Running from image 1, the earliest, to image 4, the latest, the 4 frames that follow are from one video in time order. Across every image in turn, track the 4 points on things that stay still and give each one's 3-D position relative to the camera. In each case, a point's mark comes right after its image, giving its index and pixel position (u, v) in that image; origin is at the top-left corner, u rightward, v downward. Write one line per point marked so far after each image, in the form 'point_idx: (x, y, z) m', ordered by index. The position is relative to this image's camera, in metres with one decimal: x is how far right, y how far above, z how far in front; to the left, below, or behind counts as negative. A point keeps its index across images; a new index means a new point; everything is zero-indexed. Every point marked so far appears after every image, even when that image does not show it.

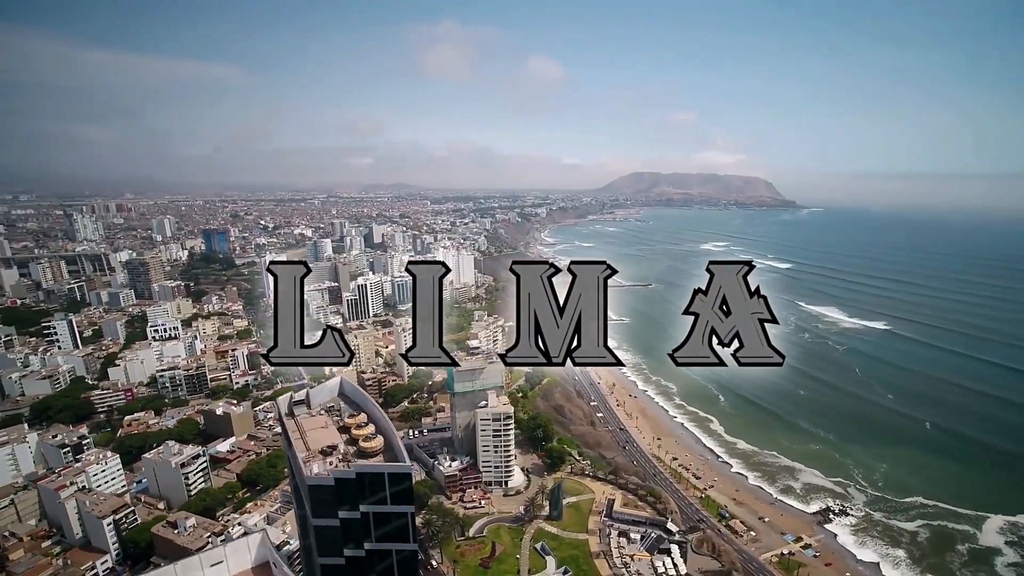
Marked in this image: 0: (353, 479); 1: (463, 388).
0: (-2.4, -2.7, +7.6) m
1: (-1.7, -3.2, +17.4) m
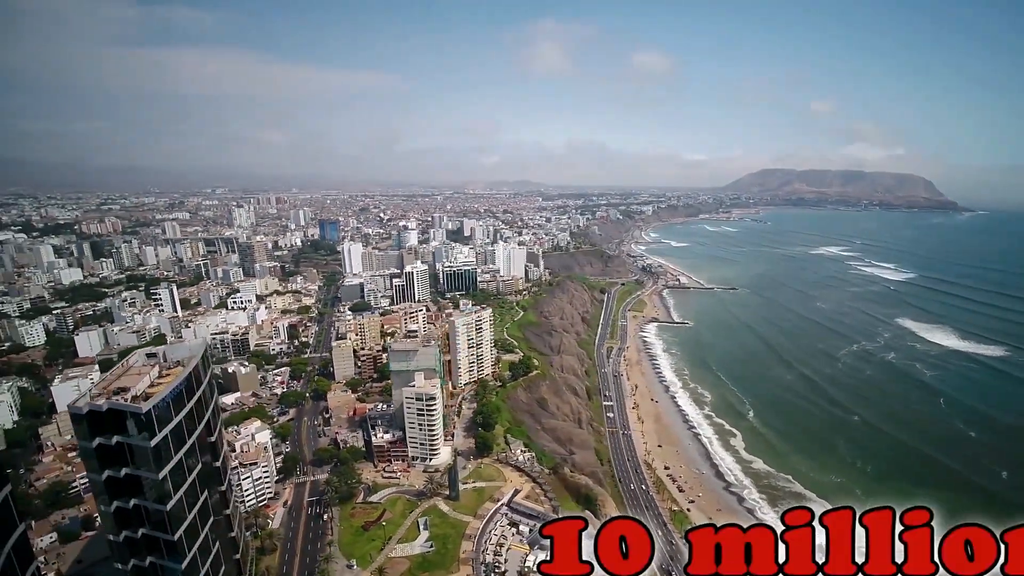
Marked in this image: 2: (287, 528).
0: (-7.2, -2.2, +9.4) m
1: (-4.0, -2.7, +18.7) m
2: (-6.5, -6.9, +15.4) m
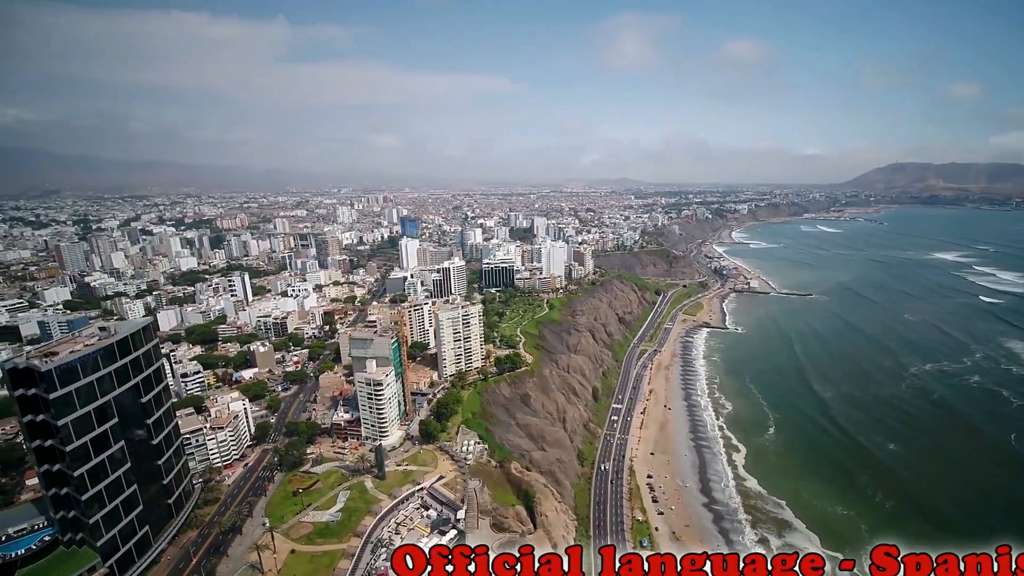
0: (-10.9, -1.8, +11.9) m
1: (-5.8, -2.4, +20.3) m
2: (-9.1, -6.5, +17.6) m
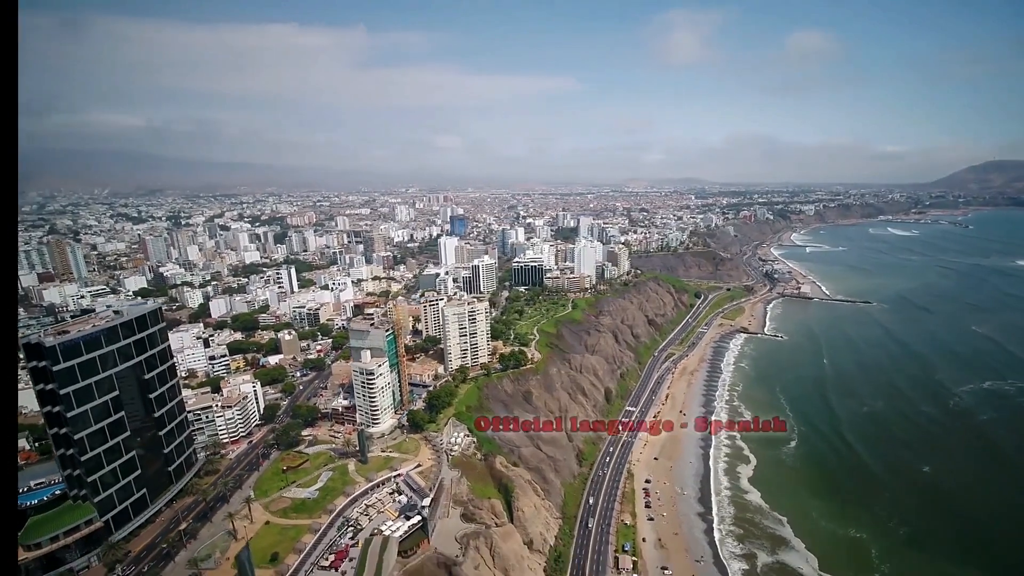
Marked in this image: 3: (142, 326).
0: (-12.3, -1.4, +13.7) m
1: (-6.2, -2.2, +21.4) m
2: (-9.9, -6.2, +19.2) m
3: (-11.1, -1.1, +16.1) m
